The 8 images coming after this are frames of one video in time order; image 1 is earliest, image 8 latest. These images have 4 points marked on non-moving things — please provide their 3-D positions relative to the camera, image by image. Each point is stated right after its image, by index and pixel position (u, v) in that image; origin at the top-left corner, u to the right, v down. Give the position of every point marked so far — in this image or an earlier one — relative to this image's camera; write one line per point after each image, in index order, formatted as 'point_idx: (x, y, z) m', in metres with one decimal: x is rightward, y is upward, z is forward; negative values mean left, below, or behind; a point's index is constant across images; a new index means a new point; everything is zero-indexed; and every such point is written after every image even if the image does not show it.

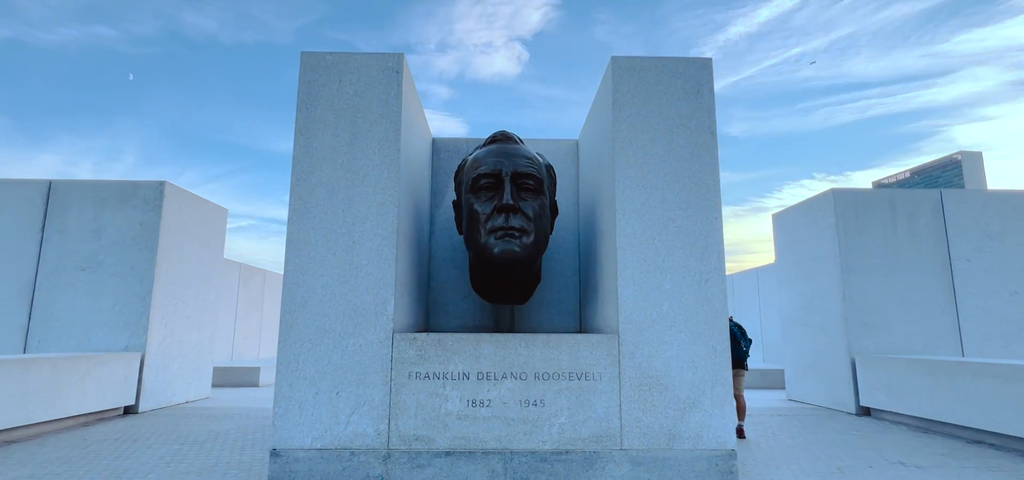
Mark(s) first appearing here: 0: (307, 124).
0: (-2.0, +1.1, +5.0) m
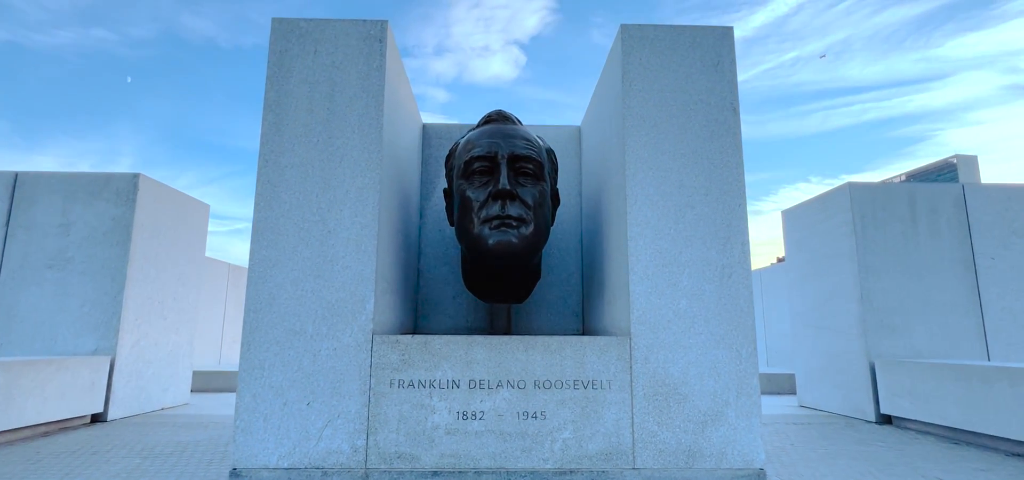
0: (-2.0, +1.2, +4.4) m
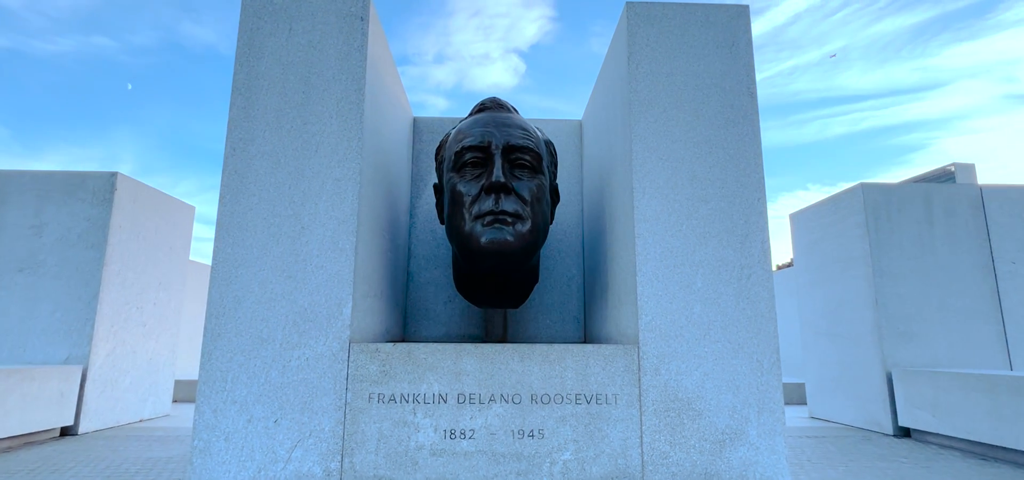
0: (-2.0, +1.2, +4.0) m
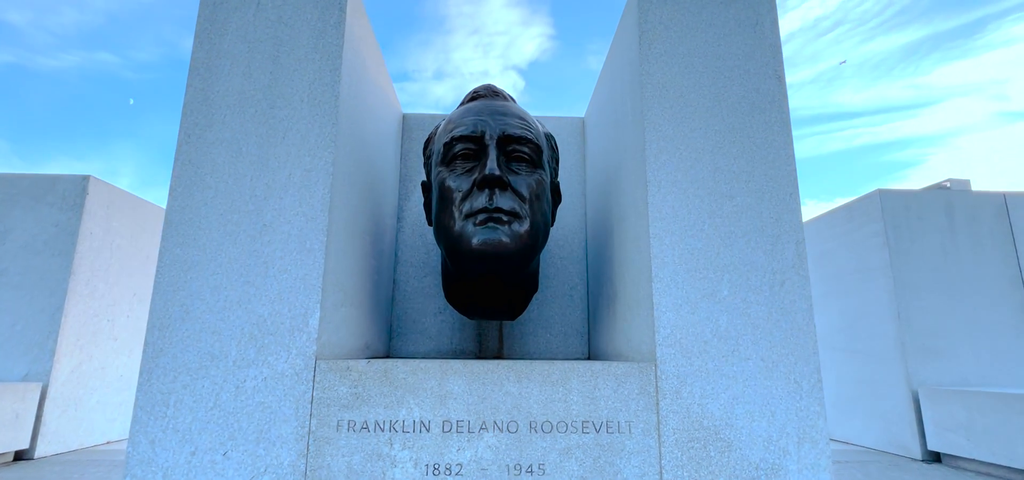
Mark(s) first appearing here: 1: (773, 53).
0: (-2.1, +1.2, +3.5) m
1: (+1.9, +1.3, +3.7) m
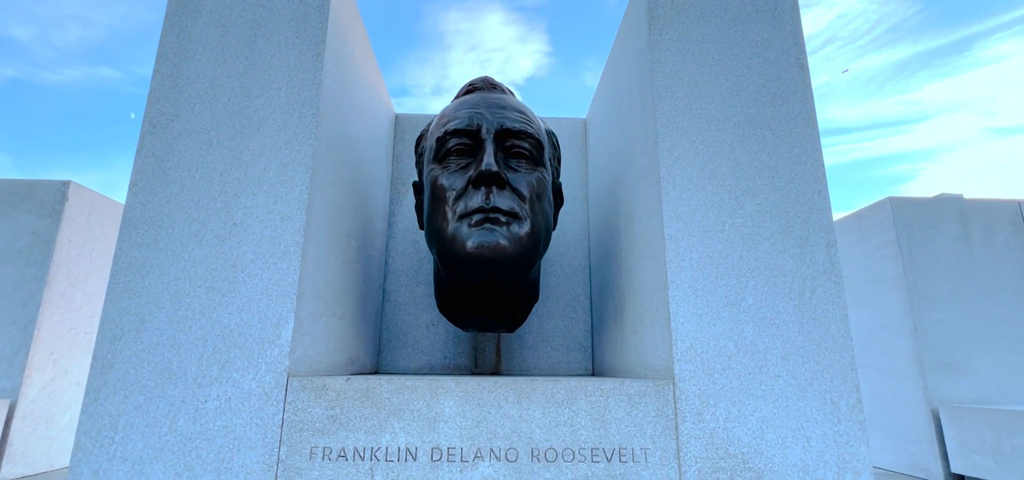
0: (-2.1, +1.2, +3.2) m
1: (+1.8, +1.3, +3.4) m
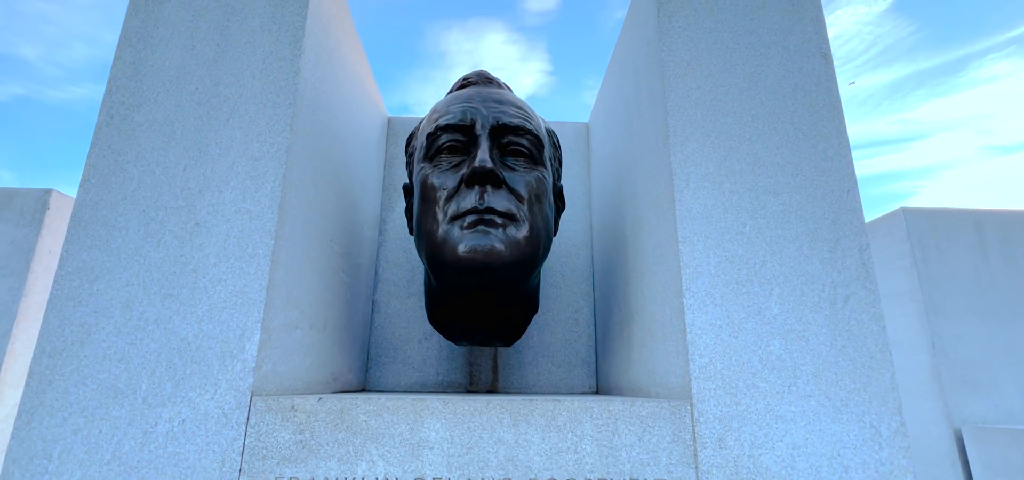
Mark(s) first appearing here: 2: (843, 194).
0: (-2.1, +1.2, +2.9) m
1: (+1.8, +1.3, +3.1) m
2: (+1.8, +0.2, +2.8) m
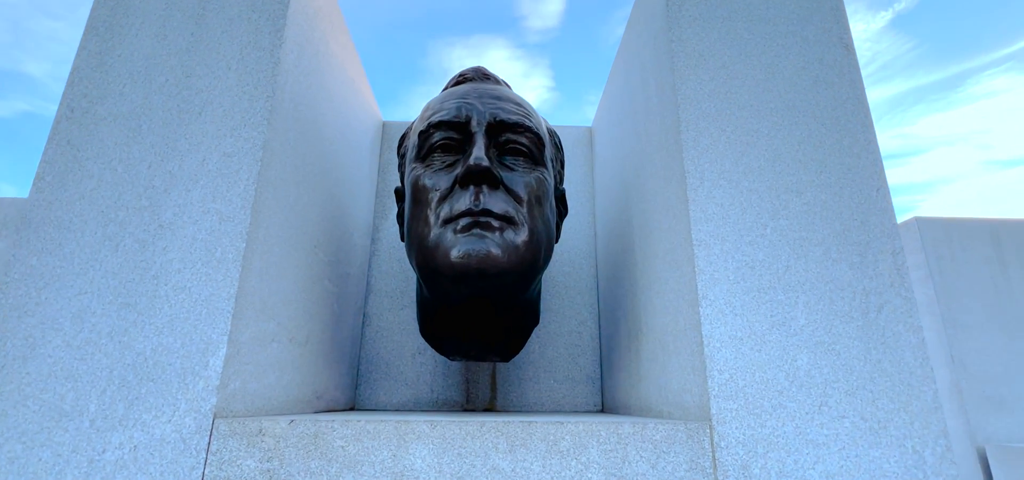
0: (-2.1, +1.2, +2.7) m
1: (+1.8, +1.3, +2.9) m
2: (+1.8, +0.2, +2.5) m
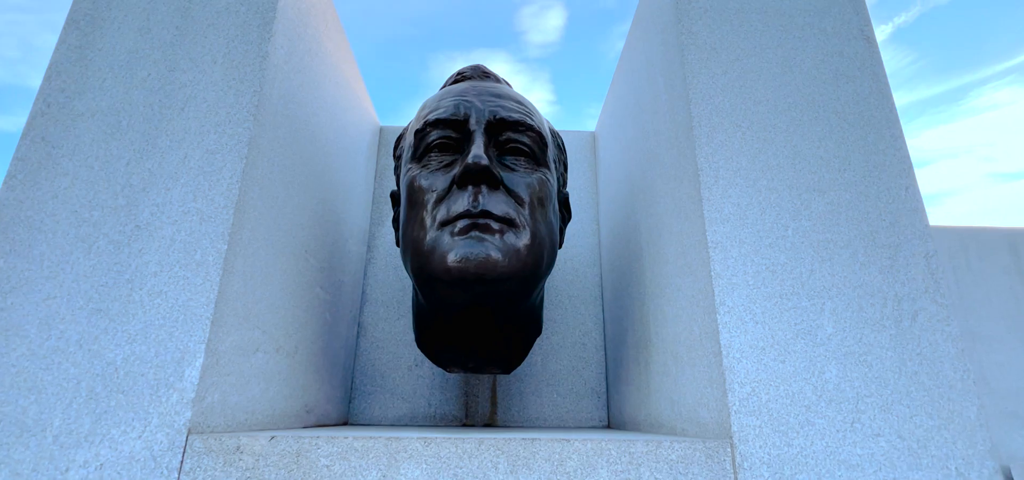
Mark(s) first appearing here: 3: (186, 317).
0: (-2.1, +1.1, +2.6) m
1: (+1.8, +1.2, +2.8) m
2: (+1.8, +0.2, +2.4) m
3: (-1.3, -0.3, +2.0) m
